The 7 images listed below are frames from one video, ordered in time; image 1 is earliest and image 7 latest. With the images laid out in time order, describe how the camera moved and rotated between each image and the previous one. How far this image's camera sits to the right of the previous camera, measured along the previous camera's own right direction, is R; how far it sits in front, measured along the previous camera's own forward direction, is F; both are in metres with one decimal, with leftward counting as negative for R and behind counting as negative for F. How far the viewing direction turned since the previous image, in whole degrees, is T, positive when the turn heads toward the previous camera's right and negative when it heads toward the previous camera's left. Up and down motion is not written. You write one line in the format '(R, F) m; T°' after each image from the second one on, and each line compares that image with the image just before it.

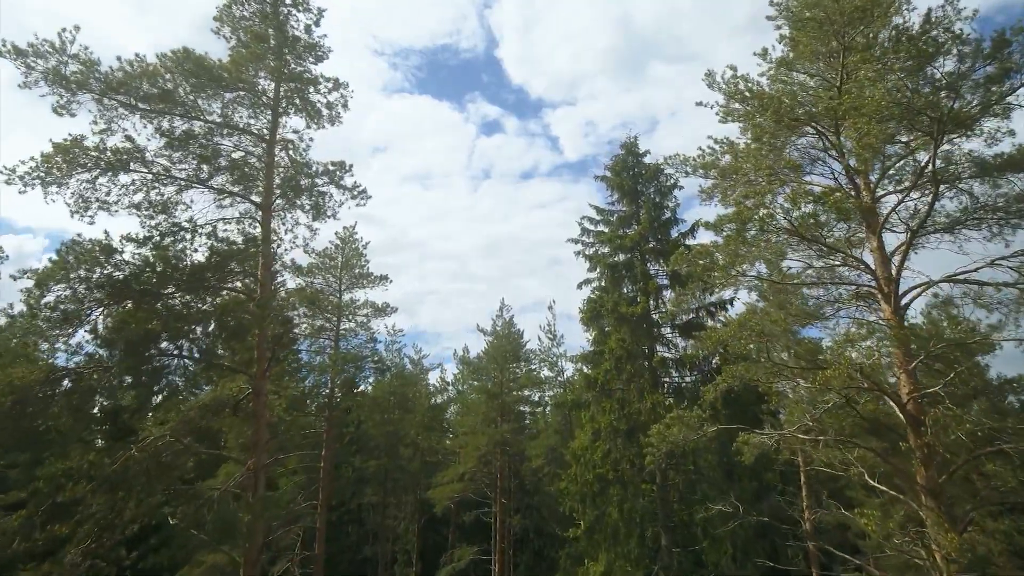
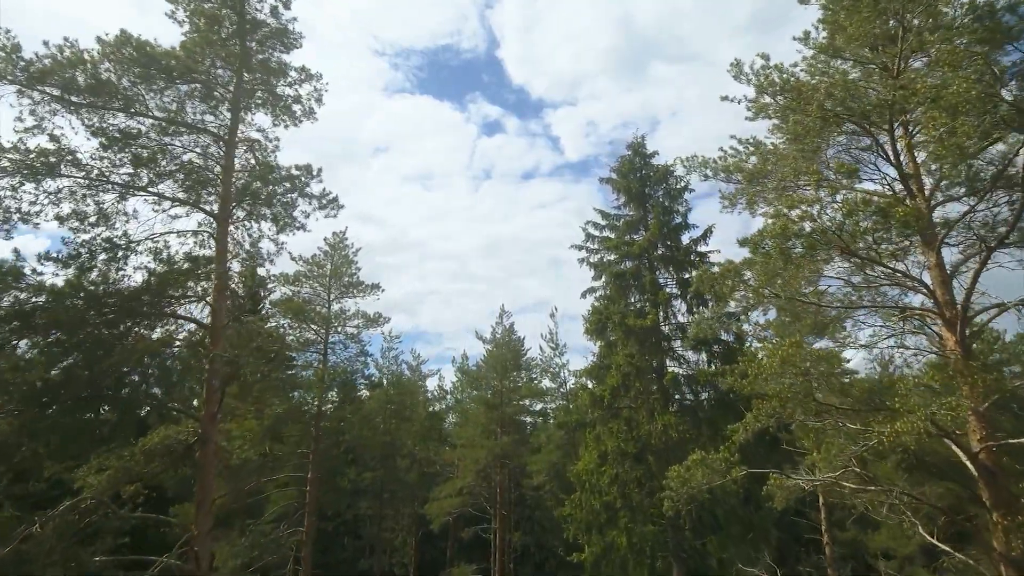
(0.0, +1.4) m; 0°
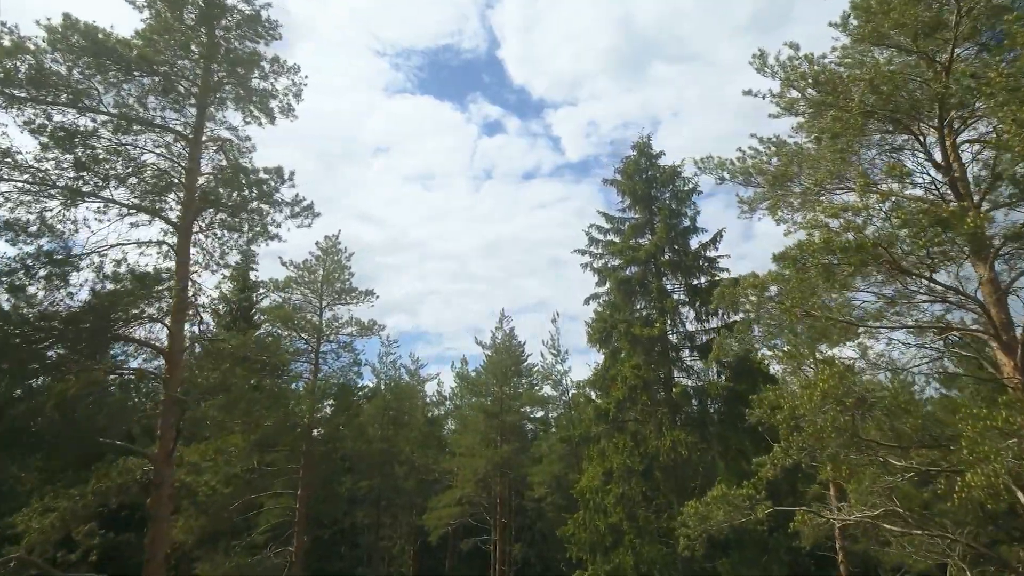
(0.0, +1.0) m; 0°
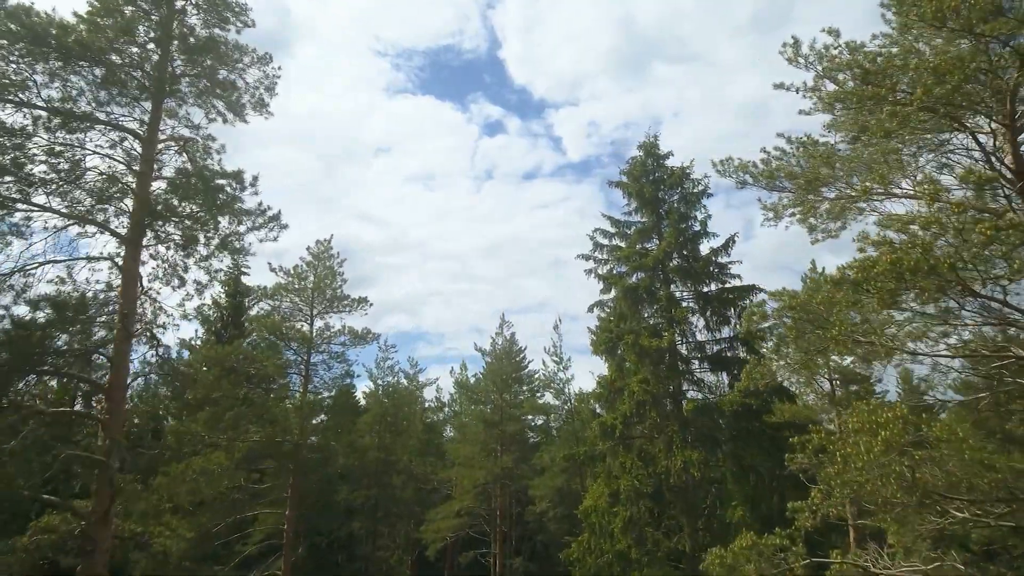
(0.0, +1.0) m; 0°
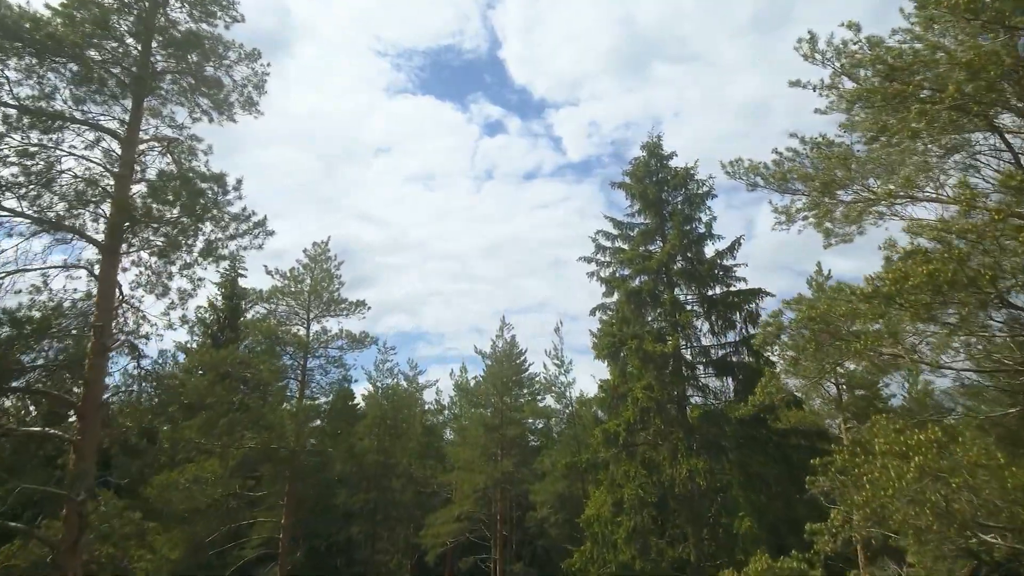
(0.0, +0.4) m; 0°
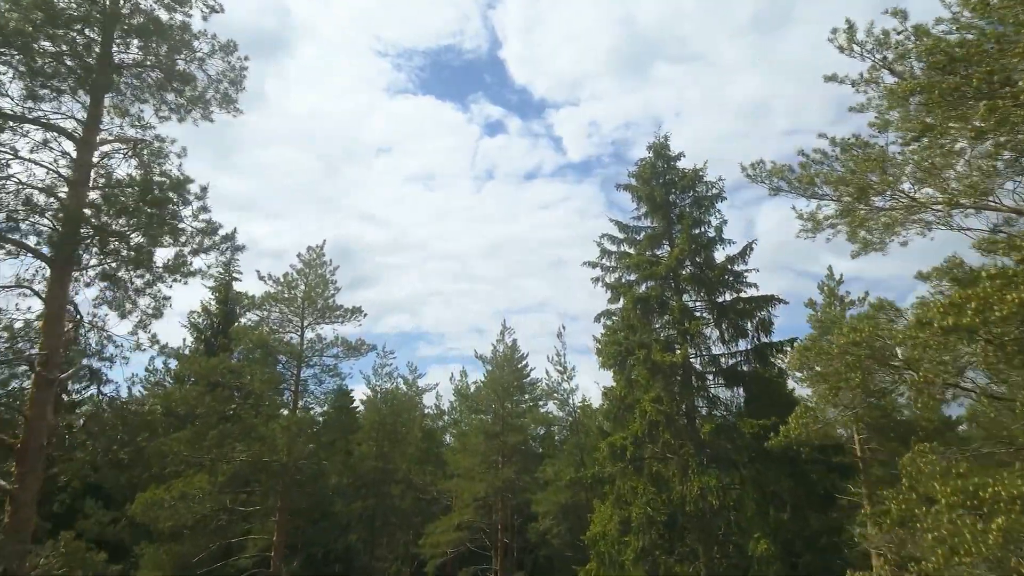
(0.0, +0.7) m; 0°
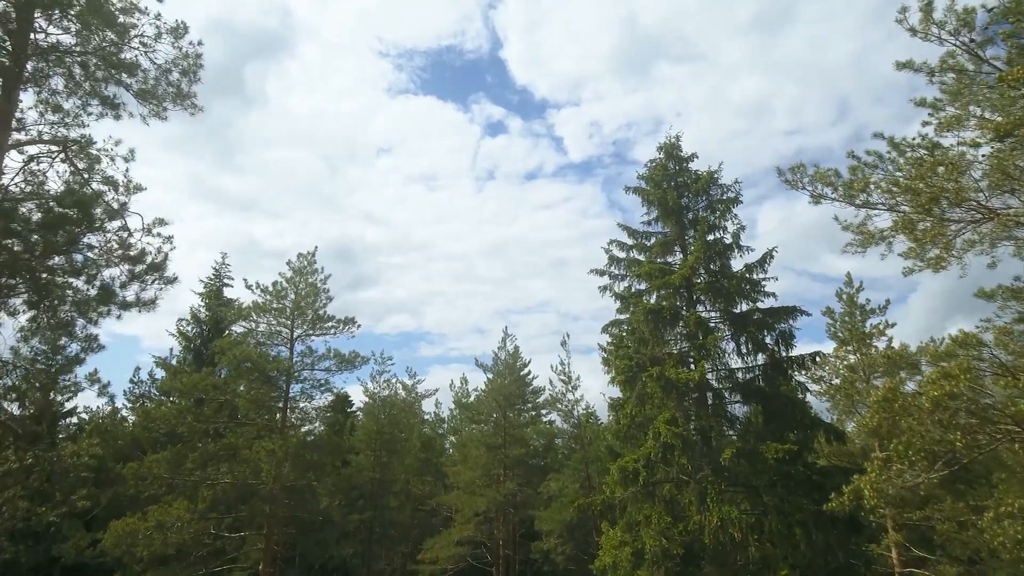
(0.0, +1.1) m; 0°
